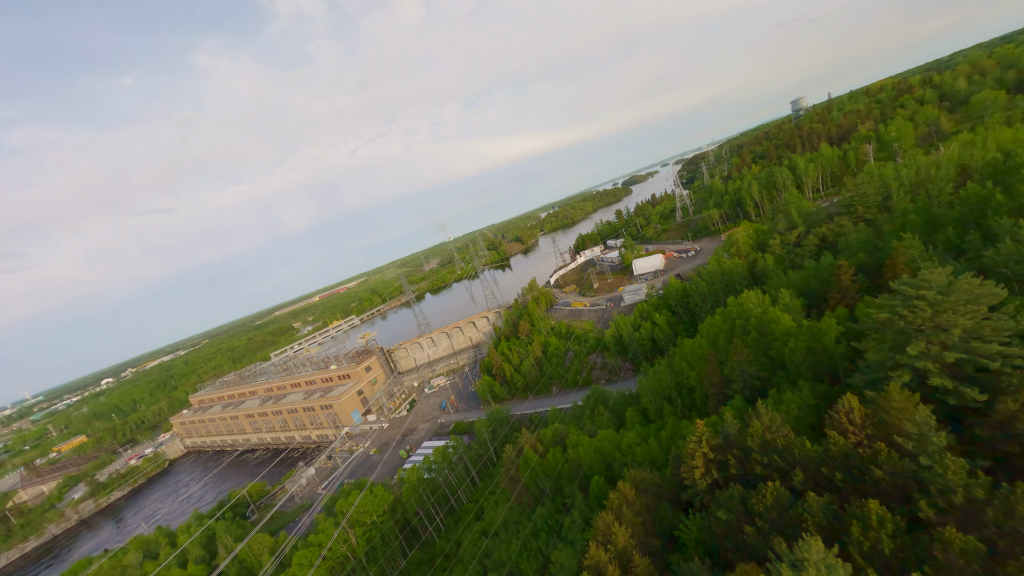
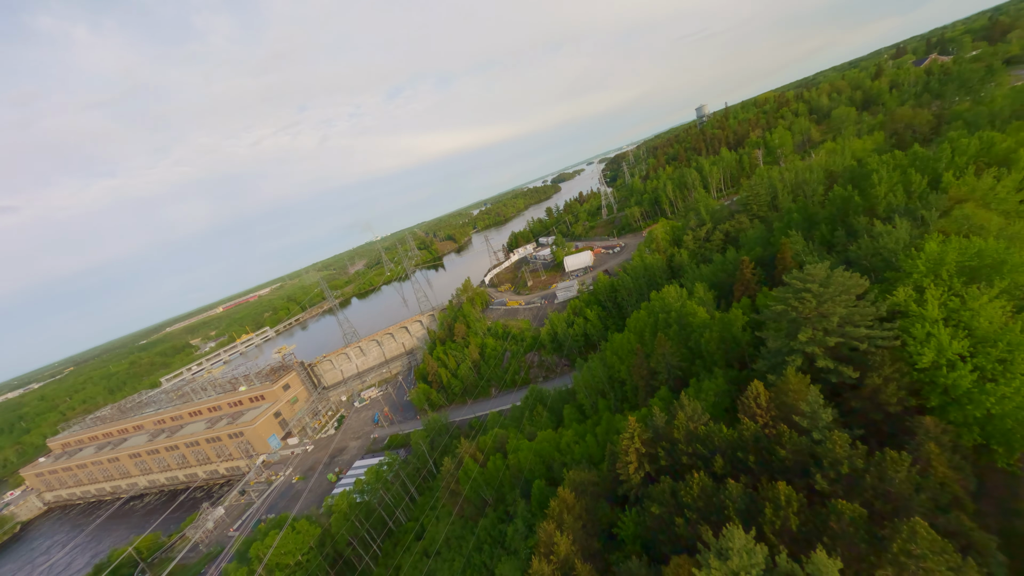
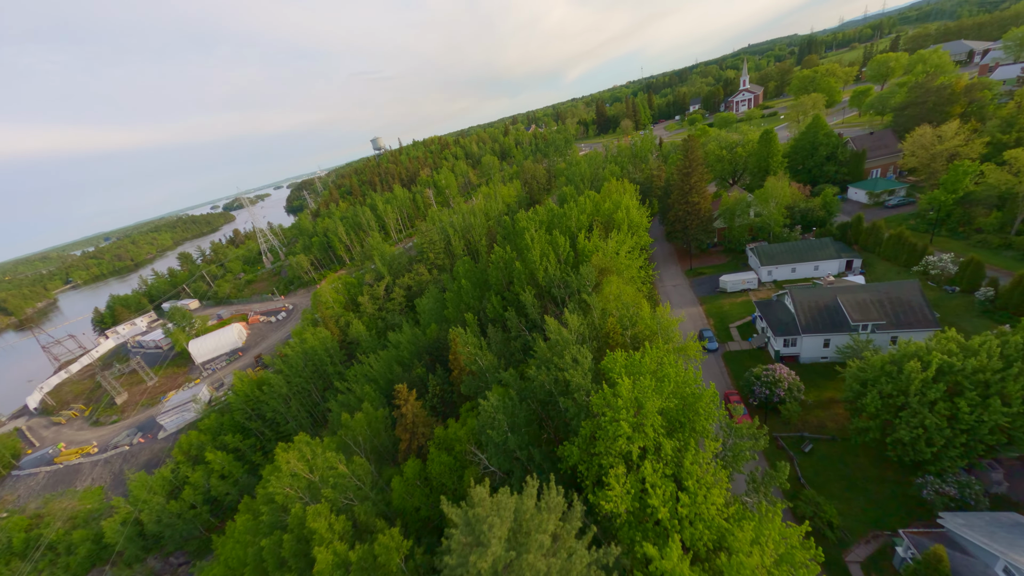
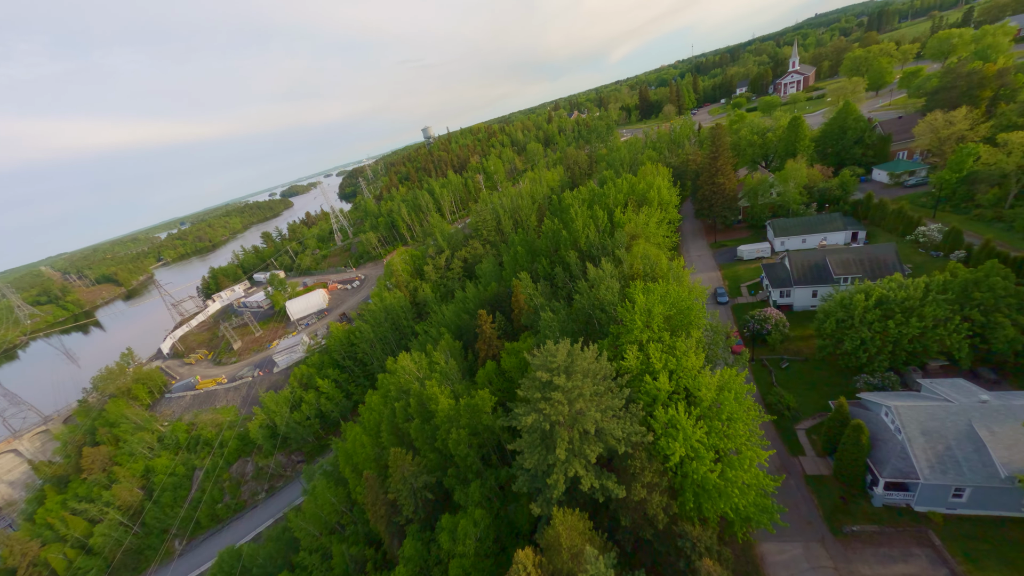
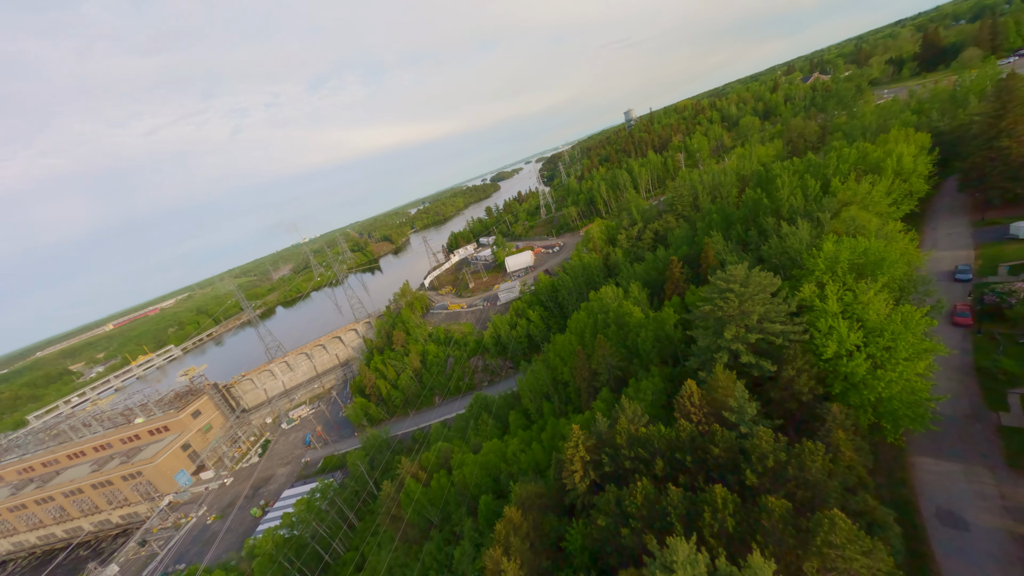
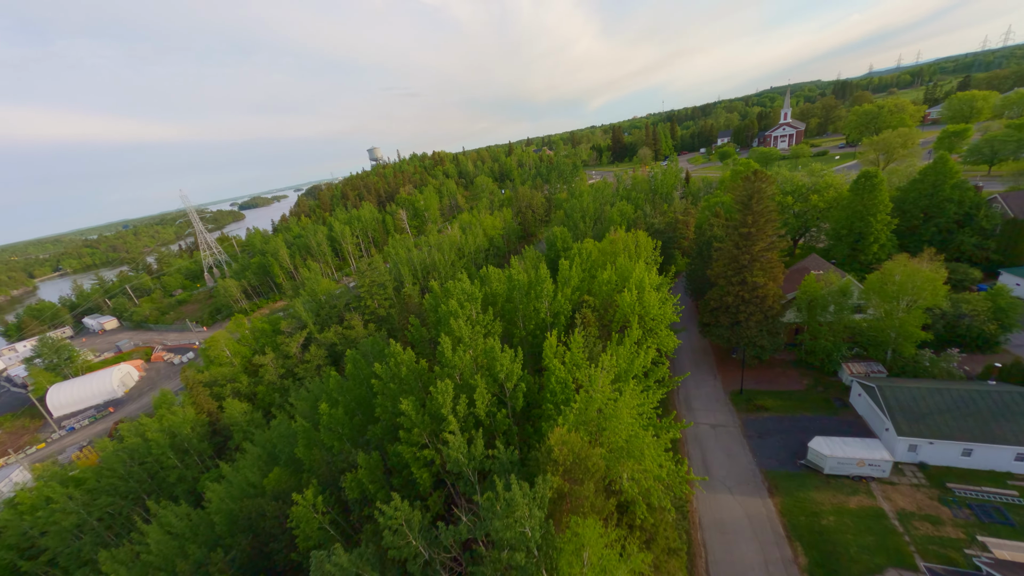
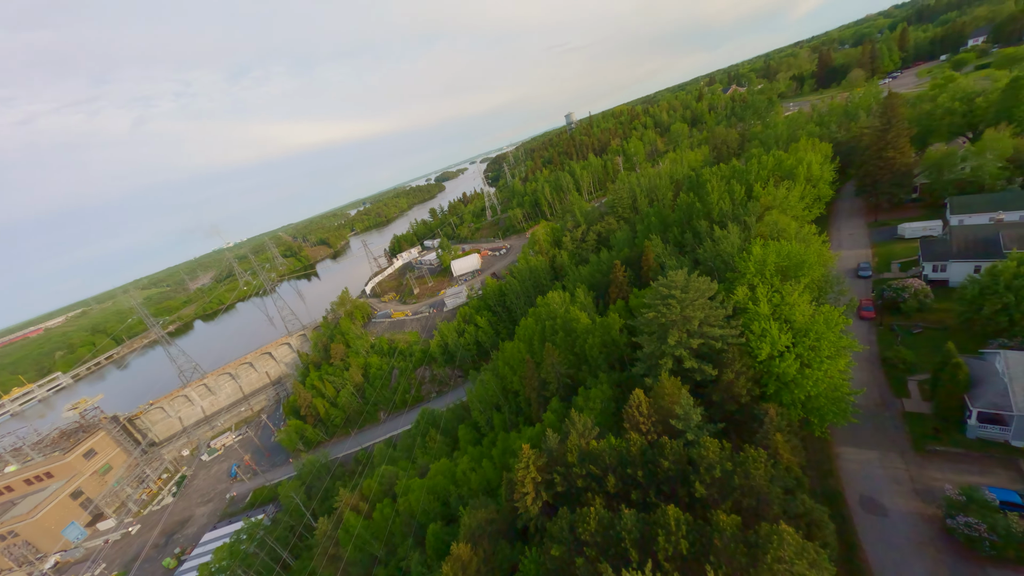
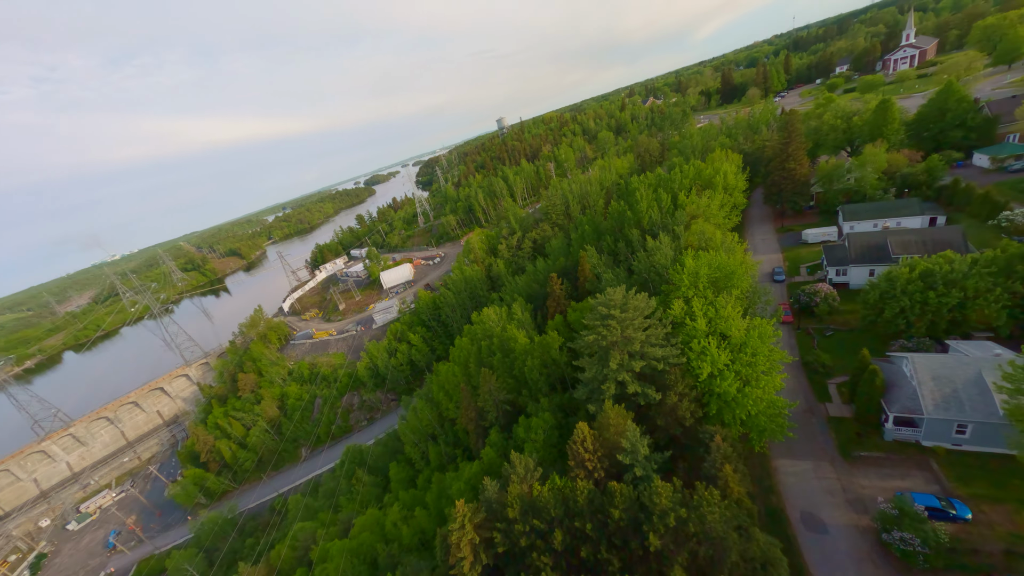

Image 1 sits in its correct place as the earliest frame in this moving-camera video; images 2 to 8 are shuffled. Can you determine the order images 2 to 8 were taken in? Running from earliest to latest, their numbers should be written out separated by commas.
2, 5, 7, 8, 4, 3, 6
